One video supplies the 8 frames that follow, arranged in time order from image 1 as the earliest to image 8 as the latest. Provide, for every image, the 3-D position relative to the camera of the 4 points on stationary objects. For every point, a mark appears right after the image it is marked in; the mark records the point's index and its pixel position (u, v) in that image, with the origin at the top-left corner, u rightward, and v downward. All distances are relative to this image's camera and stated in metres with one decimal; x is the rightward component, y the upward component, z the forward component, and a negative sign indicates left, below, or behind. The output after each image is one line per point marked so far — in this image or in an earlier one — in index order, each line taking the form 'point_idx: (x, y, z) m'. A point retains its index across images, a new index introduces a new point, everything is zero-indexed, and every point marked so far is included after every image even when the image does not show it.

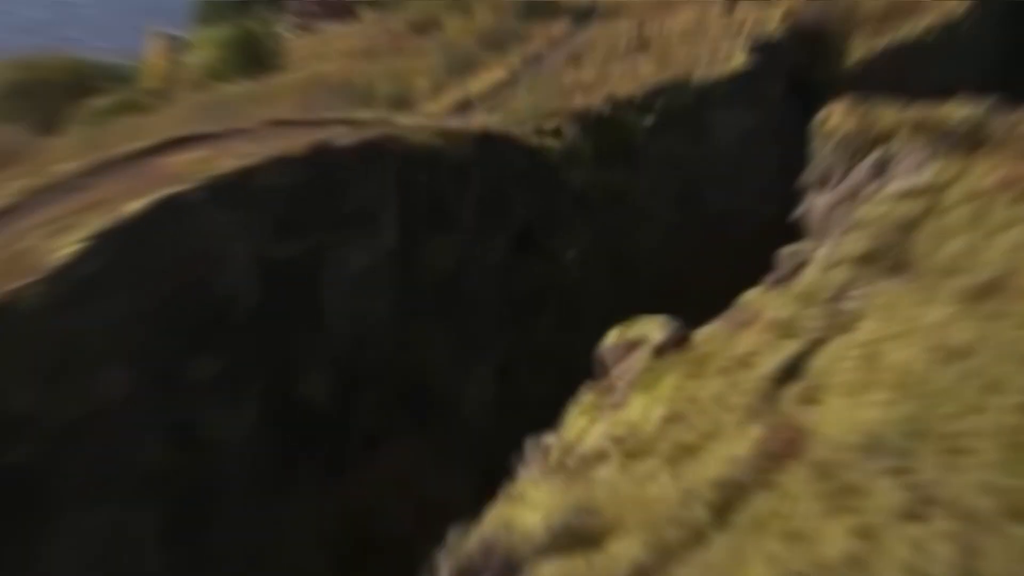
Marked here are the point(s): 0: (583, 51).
0: (+0.9, +2.8, +17.9) m
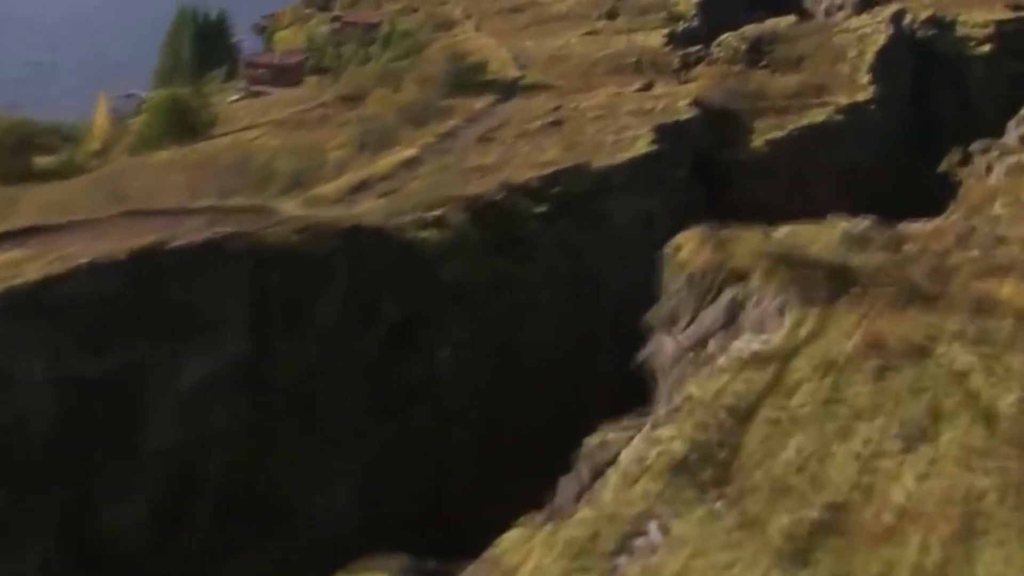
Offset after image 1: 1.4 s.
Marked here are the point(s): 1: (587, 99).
0: (-0.2, +1.8, +17.2) m
1: (+1.0, +2.4, +19.1) m
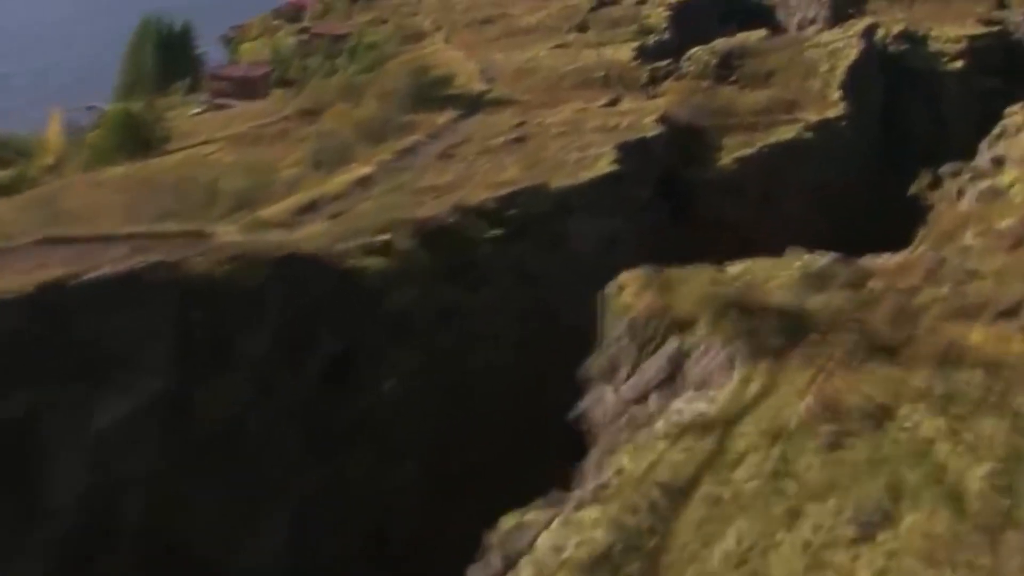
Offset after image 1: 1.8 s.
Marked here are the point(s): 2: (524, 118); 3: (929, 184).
0: (-0.6, +1.6, +16.7) m
1: (+0.5, +2.1, +18.7) m
2: (+0.1, +2.1, +18.9) m
3: (+4.2, +1.0, +15.3) m
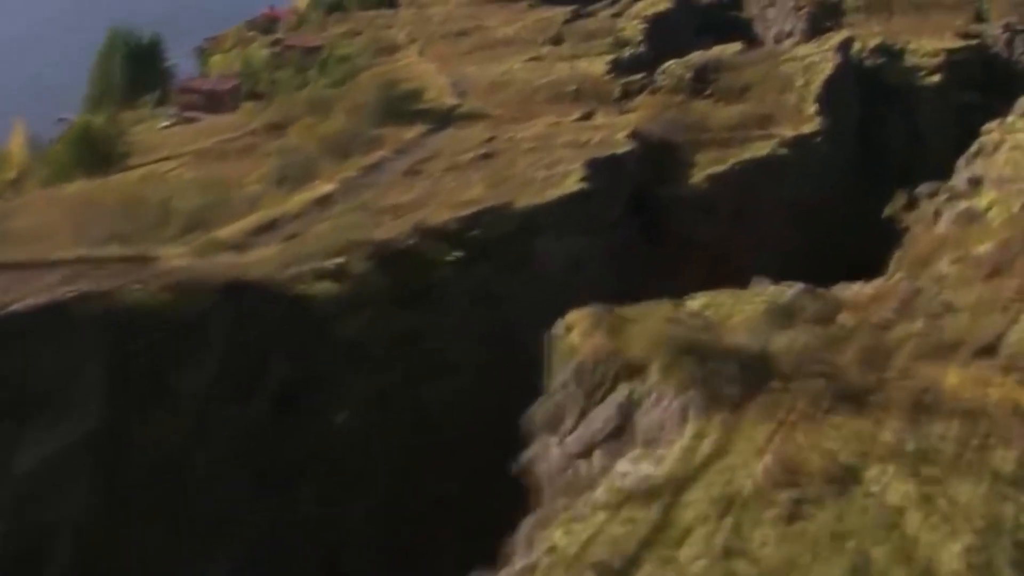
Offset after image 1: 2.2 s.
0: (-1.0, +1.4, +16.3) m
1: (+0.1, +1.9, +18.3) m
2: (-0.2, +1.9, +18.5) m
3: (+3.8, +0.8, +14.9) m
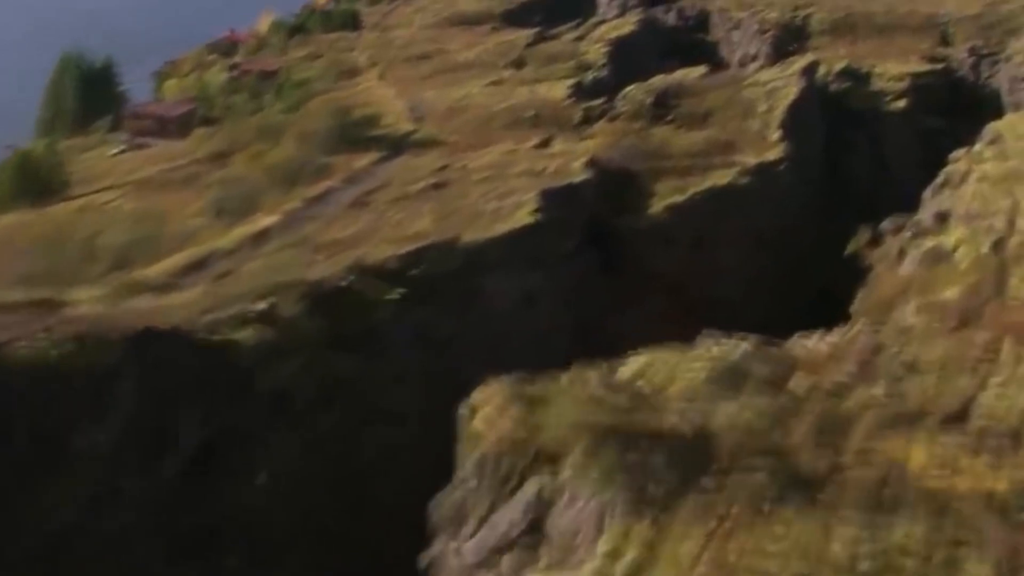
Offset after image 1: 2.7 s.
0: (-1.5, +1.0, +15.7) m
1: (-0.4, +1.5, +17.7) m
2: (-0.8, +1.5, +17.9) m
3: (+3.4, +0.5, +14.4) m
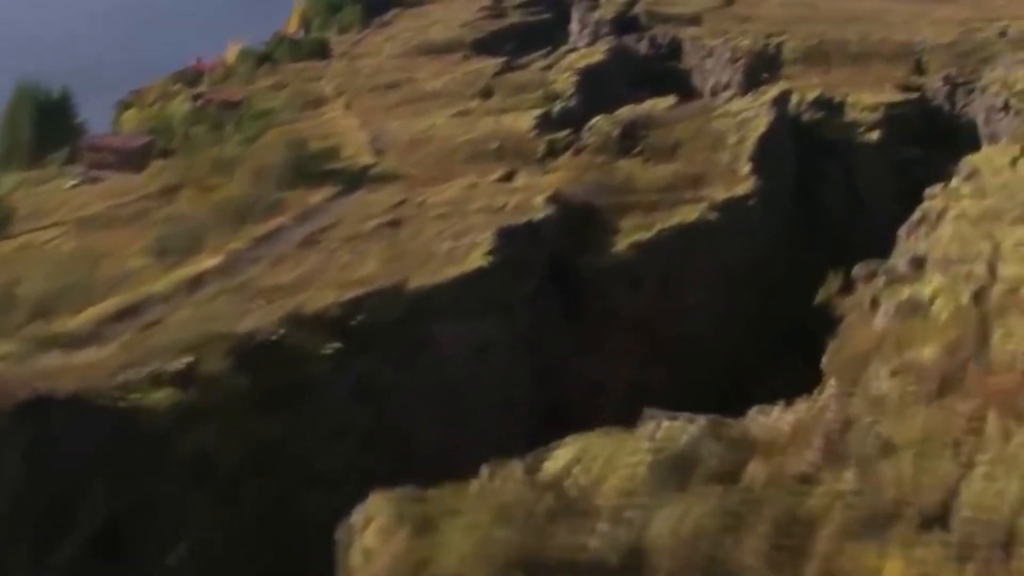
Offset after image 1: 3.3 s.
0: (-1.9, +0.6, +15.0) m
1: (-0.8, +1.1, +17.0) m
2: (-1.2, +1.0, +17.2) m
3: (+3.0, +0.1, +13.8) m
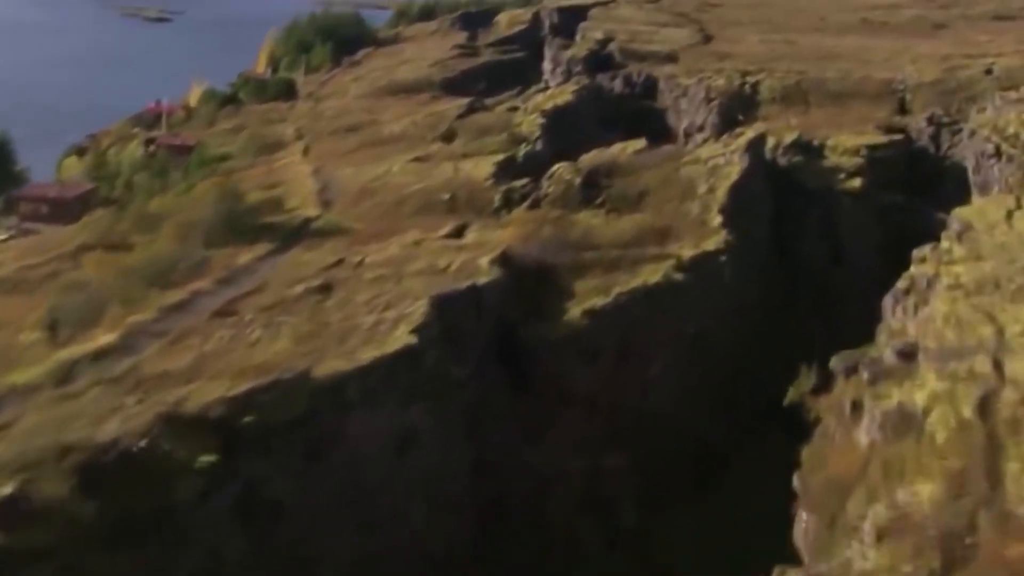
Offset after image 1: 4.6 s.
0: (-2.4, -0.1, +13.5) m
1: (-1.4, +0.4, +15.5) m
2: (-1.7, +0.3, +15.7) m
3: (+2.5, -0.5, +12.3) m
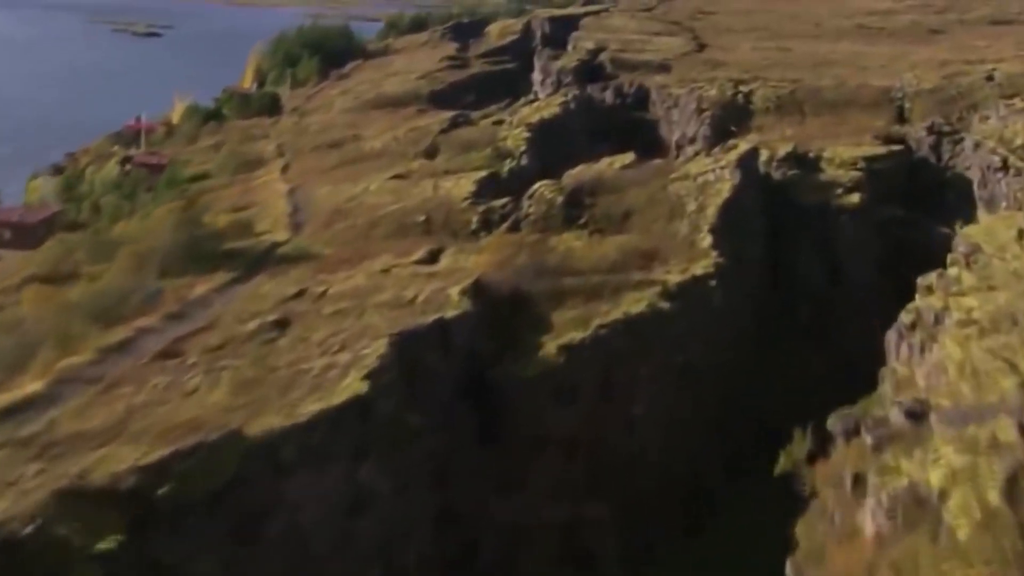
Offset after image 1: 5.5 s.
0: (-2.6, -0.4, +12.4) m
1: (-1.6, +0.1, +14.5) m
2: (-2.0, 0.0, +14.7) m
3: (+2.3, -0.7, +11.2) m
